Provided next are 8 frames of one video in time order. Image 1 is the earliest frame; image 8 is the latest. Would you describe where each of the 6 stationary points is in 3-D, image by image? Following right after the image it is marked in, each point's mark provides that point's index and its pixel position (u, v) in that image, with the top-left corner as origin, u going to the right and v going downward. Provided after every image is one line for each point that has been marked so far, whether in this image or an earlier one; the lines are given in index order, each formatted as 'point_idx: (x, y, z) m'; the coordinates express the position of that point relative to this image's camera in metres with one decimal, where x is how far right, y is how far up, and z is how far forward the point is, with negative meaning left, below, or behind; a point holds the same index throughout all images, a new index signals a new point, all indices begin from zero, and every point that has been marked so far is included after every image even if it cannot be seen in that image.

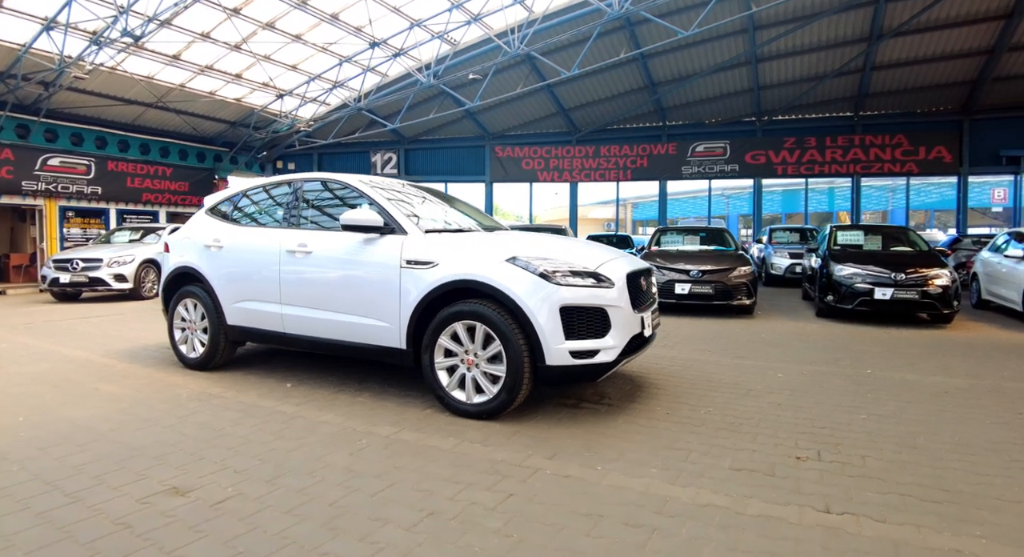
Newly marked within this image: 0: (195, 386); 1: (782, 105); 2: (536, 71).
0: (-2.7, -0.9, +4.8) m
1: (+8.7, +5.6, +18.3) m
2: (+0.6, +6.0, +16.5) m
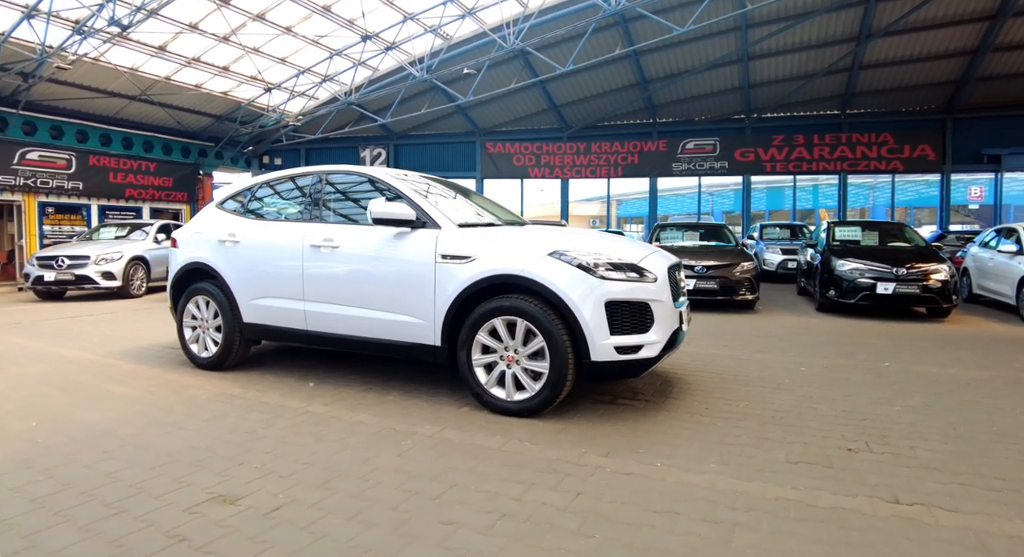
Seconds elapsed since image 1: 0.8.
0: (-2.5, -0.9, +4.7) m
1: (+8.4, +5.7, +18.5) m
2: (+0.4, +6.1, +16.4) m
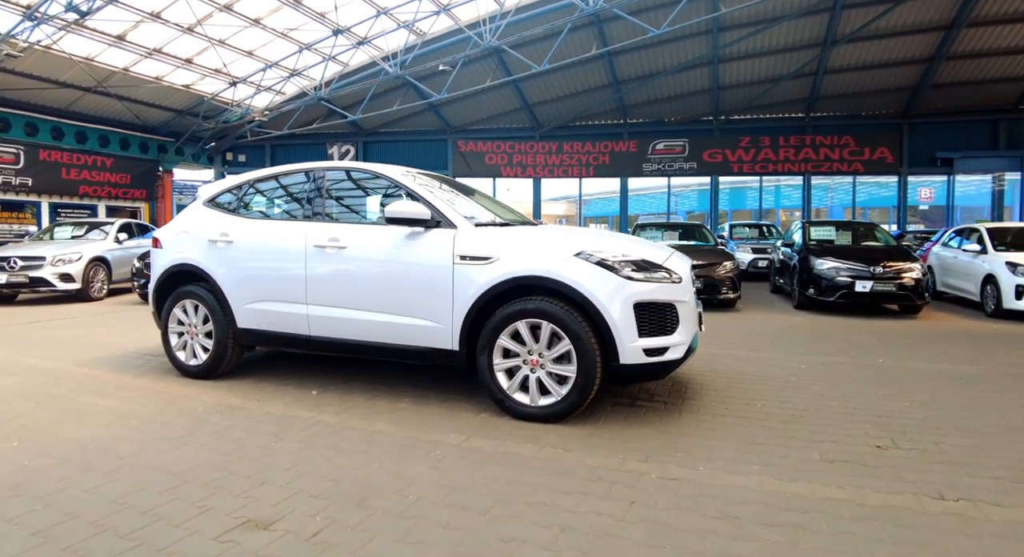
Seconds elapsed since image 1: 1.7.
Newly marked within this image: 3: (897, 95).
0: (-2.3, -0.9, +4.4) m
1: (+7.6, +5.8, +19.0) m
2: (-0.3, +6.1, +16.3) m
3: (+12.0, +5.7, +17.7) m
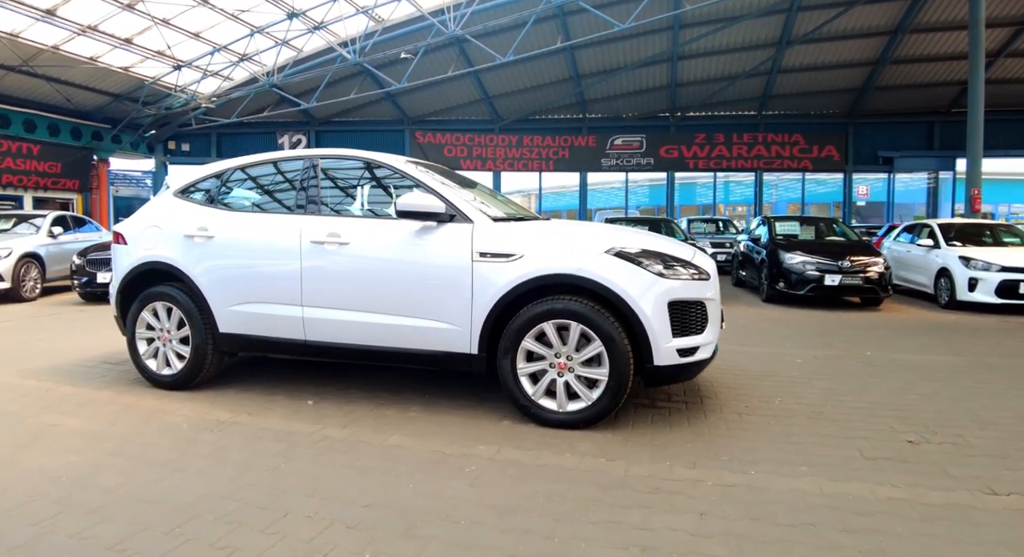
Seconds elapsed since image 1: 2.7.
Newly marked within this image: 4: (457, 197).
0: (-2.2, -0.9, +3.9) m
1: (+6.2, +6.0, +19.3) m
2: (-1.3, +6.2, +15.9) m
3: (+10.7, +5.9, +18.4) m
4: (-0.4, +0.6, +3.9) m
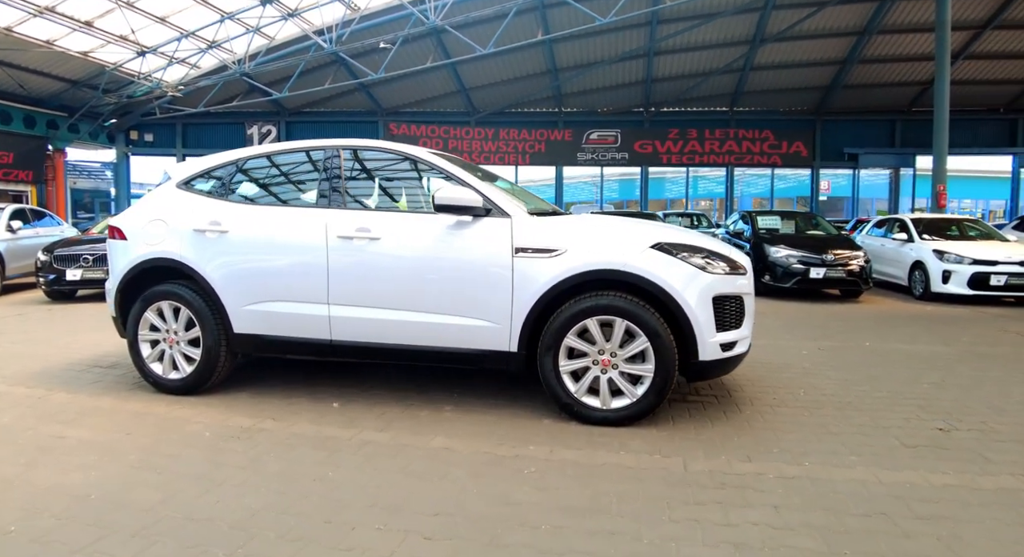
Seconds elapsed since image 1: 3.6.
0: (-2.0, -0.9, +3.7) m
1: (+5.4, +6.2, +19.5) m
2: (-1.9, +6.4, +15.6) m
3: (+10.0, +6.2, +19.0) m
4: (-0.2, +0.6, +3.8) m
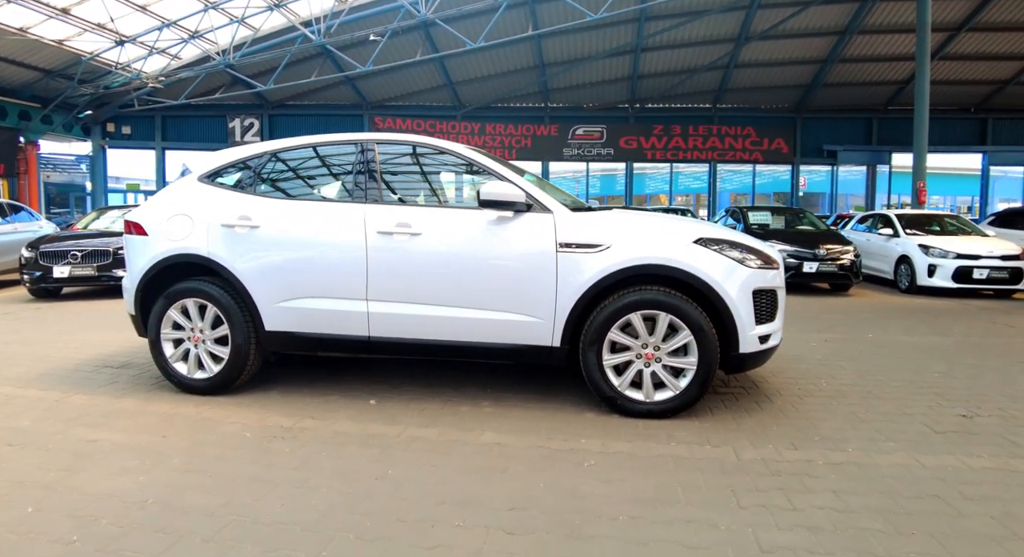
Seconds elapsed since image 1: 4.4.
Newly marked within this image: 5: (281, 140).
0: (-1.7, -0.9, +3.6) m
1: (+4.9, +6.4, +19.7) m
2: (-2.2, +6.5, +15.5) m
3: (+9.5, +6.4, +19.4) m
4: (+0.1, +0.7, +3.8) m
5: (-2.0, +1.0, +4.3) m
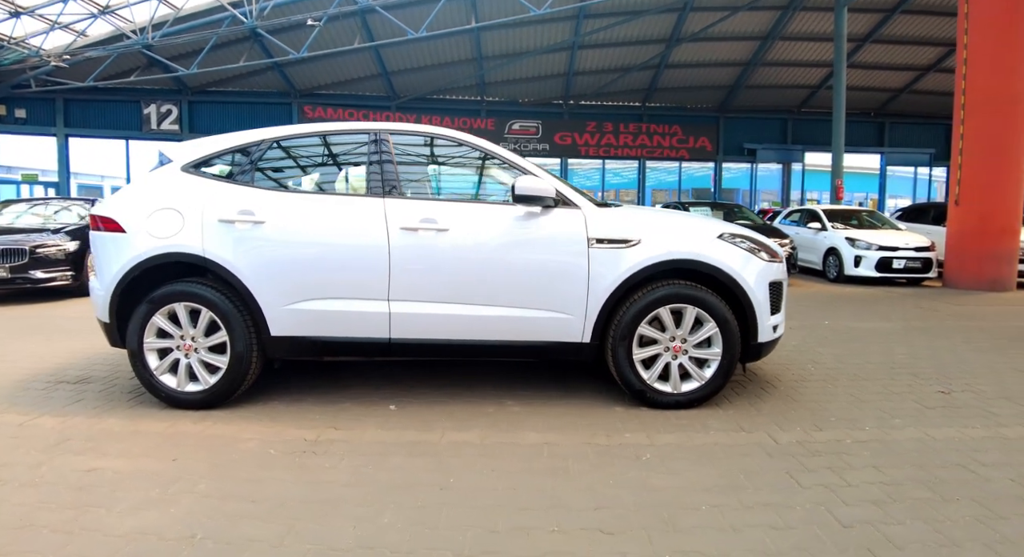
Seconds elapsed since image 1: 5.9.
0: (-1.5, -0.9, +3.4) m
1: (+2.7, +6.6, +20.1) m
2: (-3.8, +6.6, +14.9) m
3: (+7.3, +6.7, +20.4) m
4: (+0.2, +0.7, +3.8) m
5: (-1.9, +1.0, +3.9) m
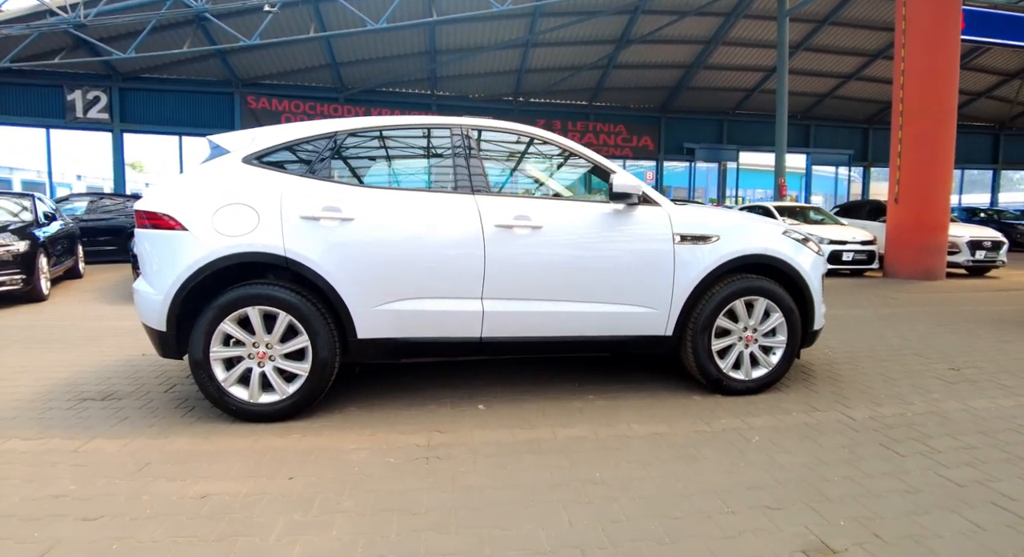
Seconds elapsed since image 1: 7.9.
0: (-0.9, -0.9, +3.2) m
1: (+1.0, +6.8, +20.3) m
2: (-4.8, +6.6, +14.4) m
3: (+5.5, +6.9, +21.2) m
4: (+0.8, +0.7, +3.8) m
5: (-1.3, +1.0, +3.7) m
